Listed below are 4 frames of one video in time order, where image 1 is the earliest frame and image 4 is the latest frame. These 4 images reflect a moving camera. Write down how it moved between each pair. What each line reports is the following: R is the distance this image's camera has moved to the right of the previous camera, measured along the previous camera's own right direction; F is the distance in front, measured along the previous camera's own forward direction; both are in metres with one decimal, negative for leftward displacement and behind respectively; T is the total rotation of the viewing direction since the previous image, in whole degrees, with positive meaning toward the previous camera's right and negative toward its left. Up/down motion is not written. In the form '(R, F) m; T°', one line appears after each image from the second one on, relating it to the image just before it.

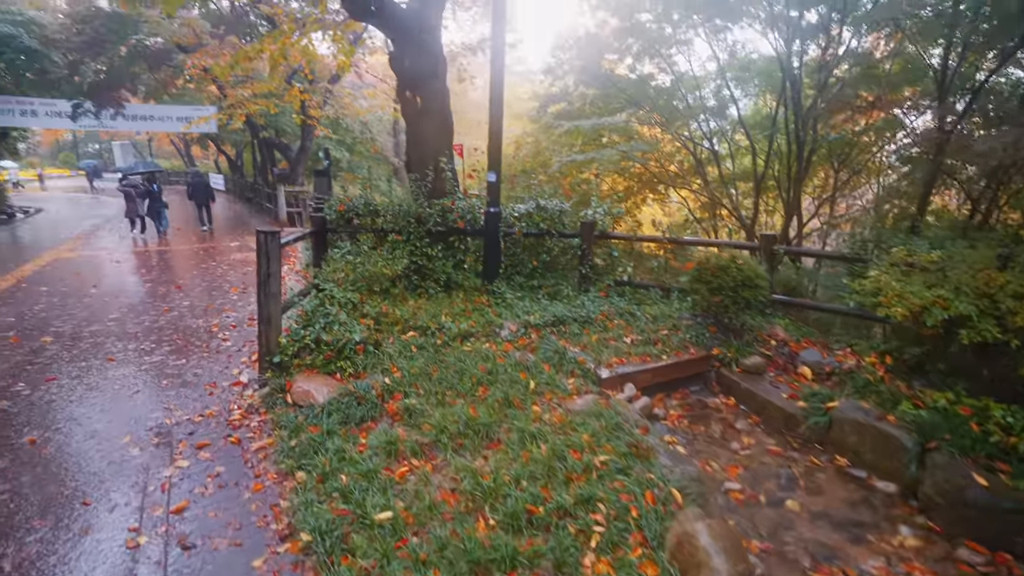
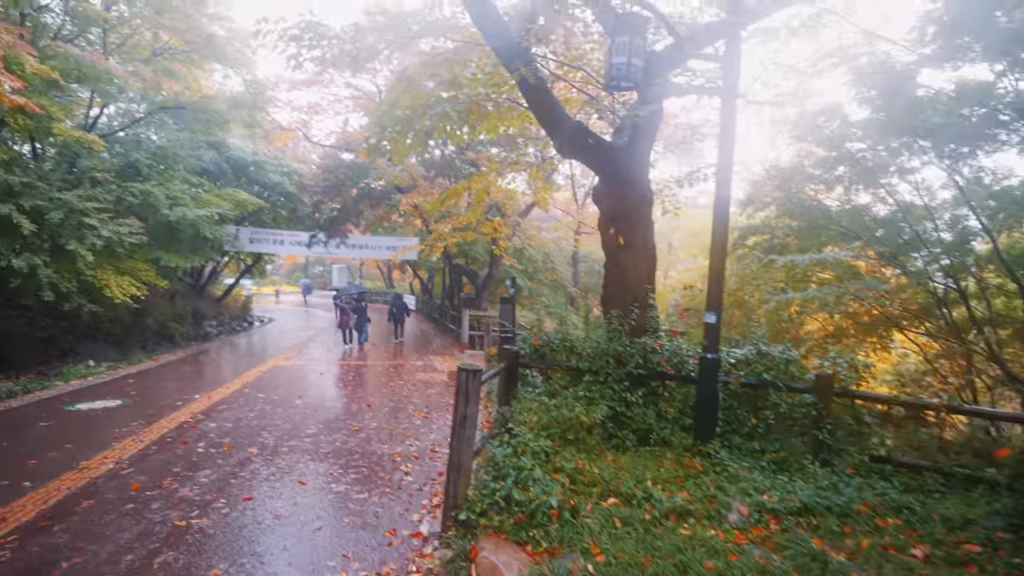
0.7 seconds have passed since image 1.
(-0.4, +0.4) m; -17°
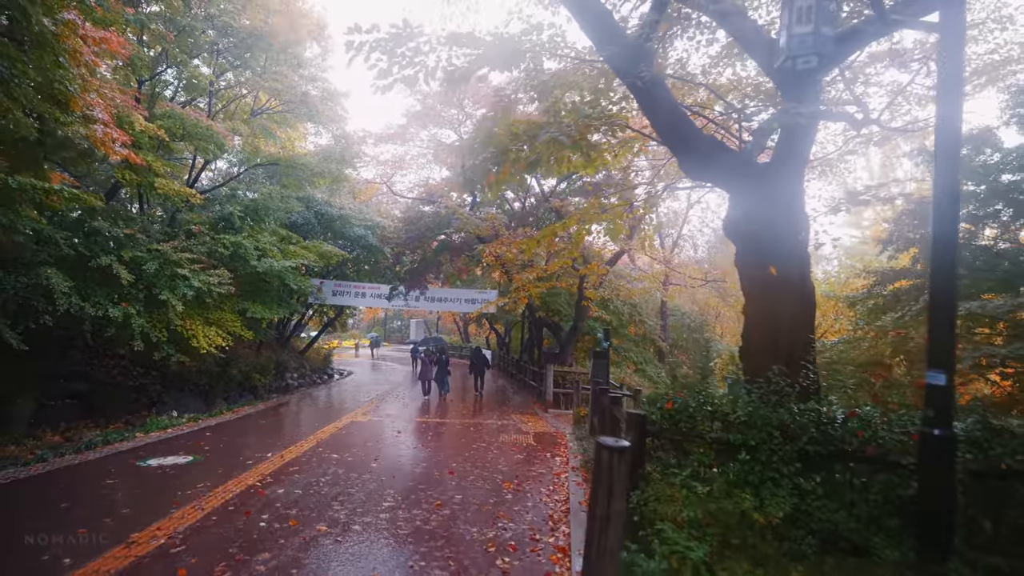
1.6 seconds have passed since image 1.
(-0.3, +0.8) m; -7°
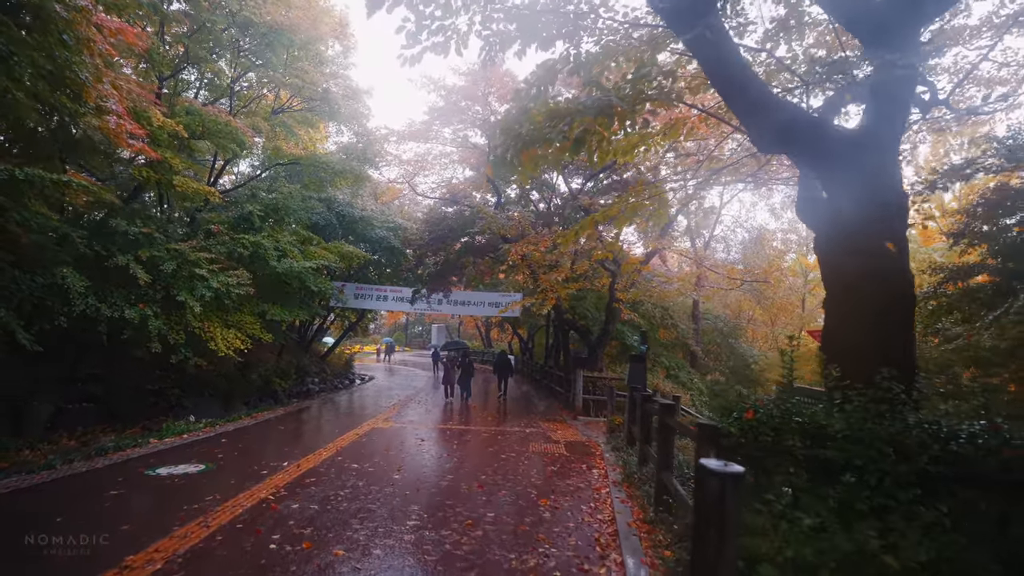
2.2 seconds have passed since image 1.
(-0.2, +0.5) m; -2°
